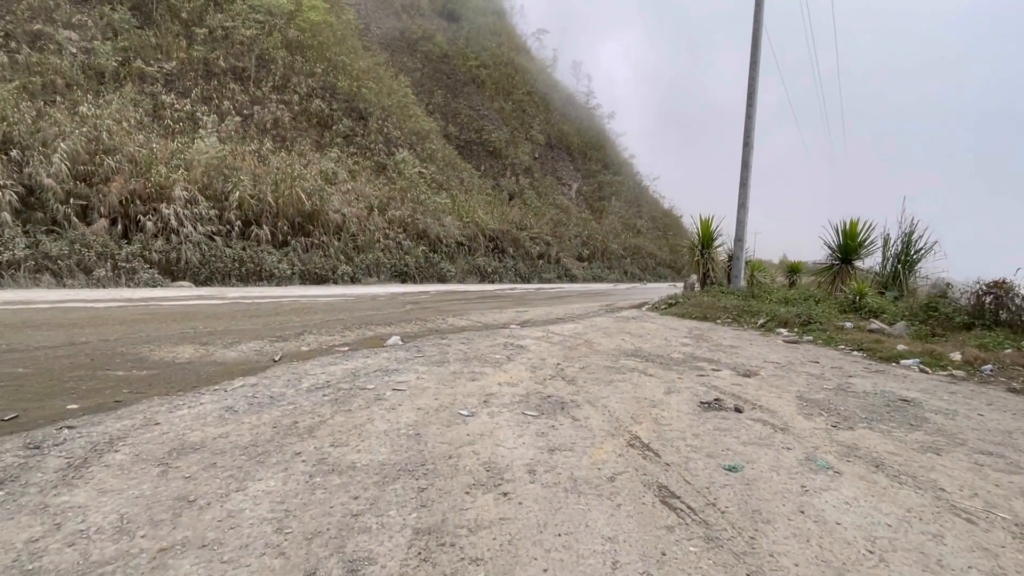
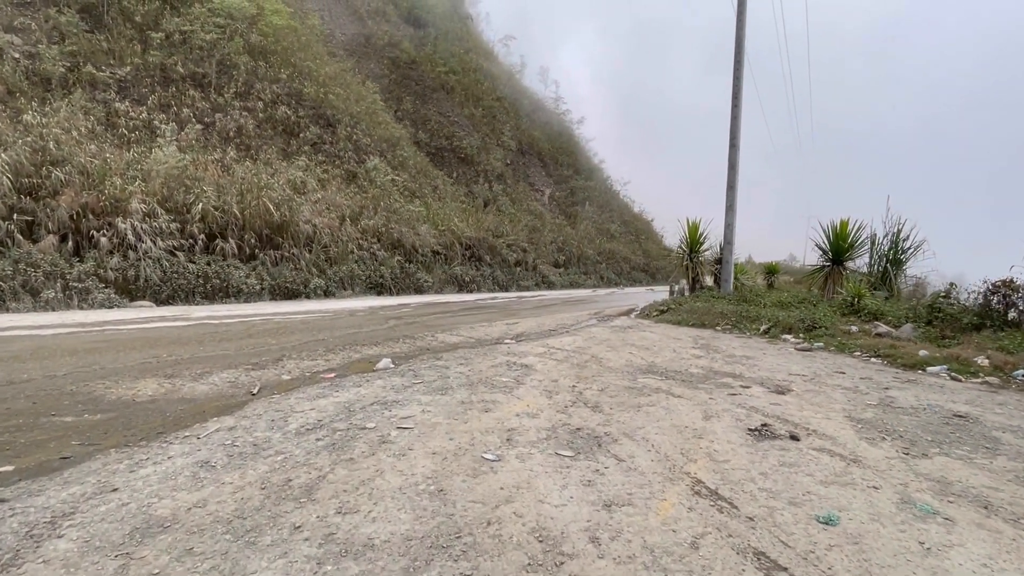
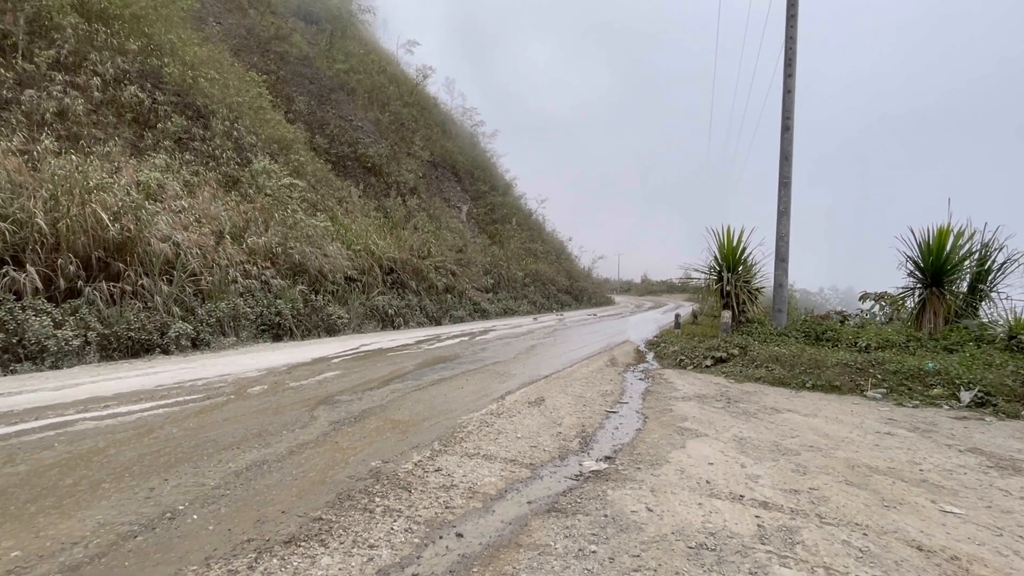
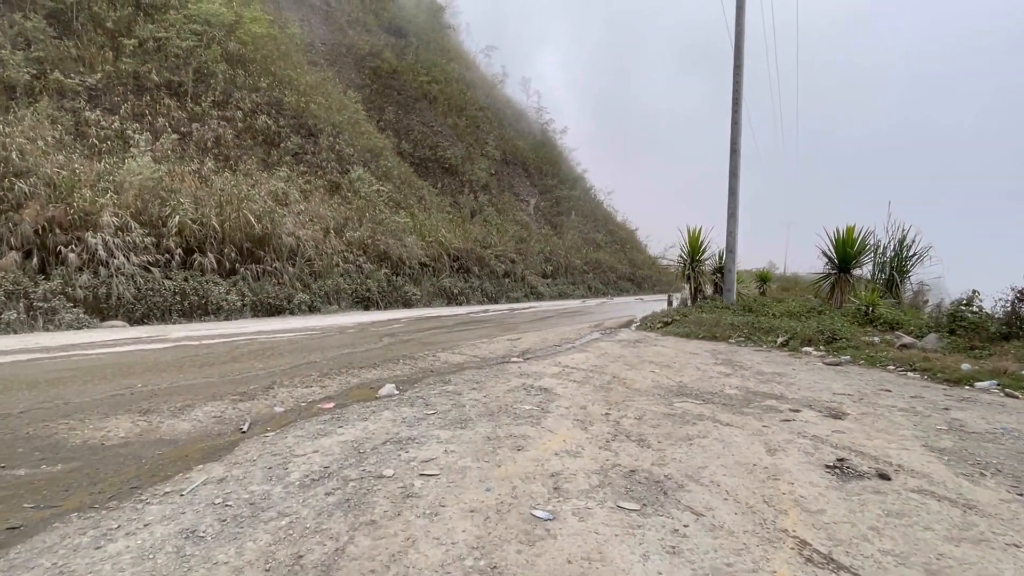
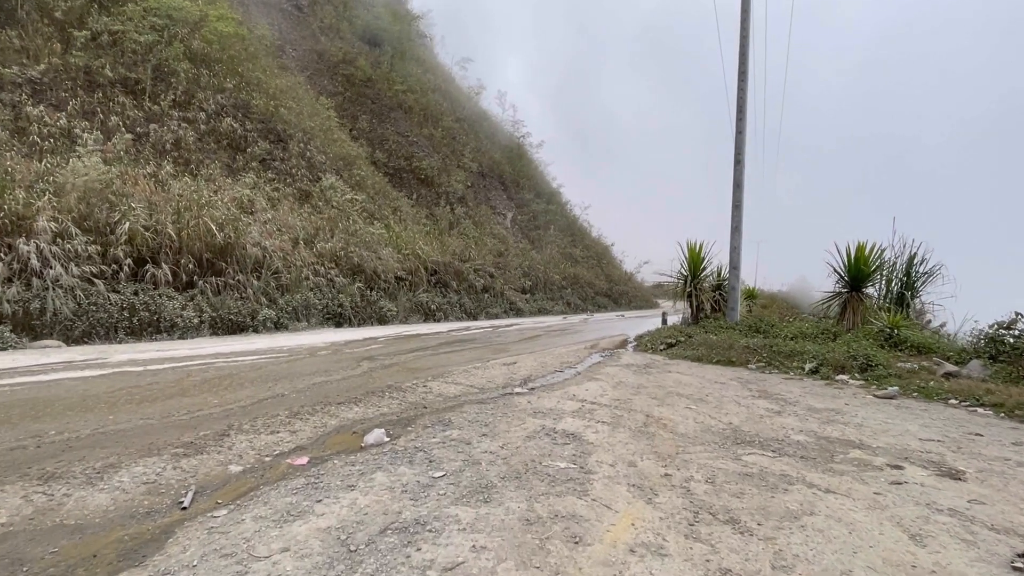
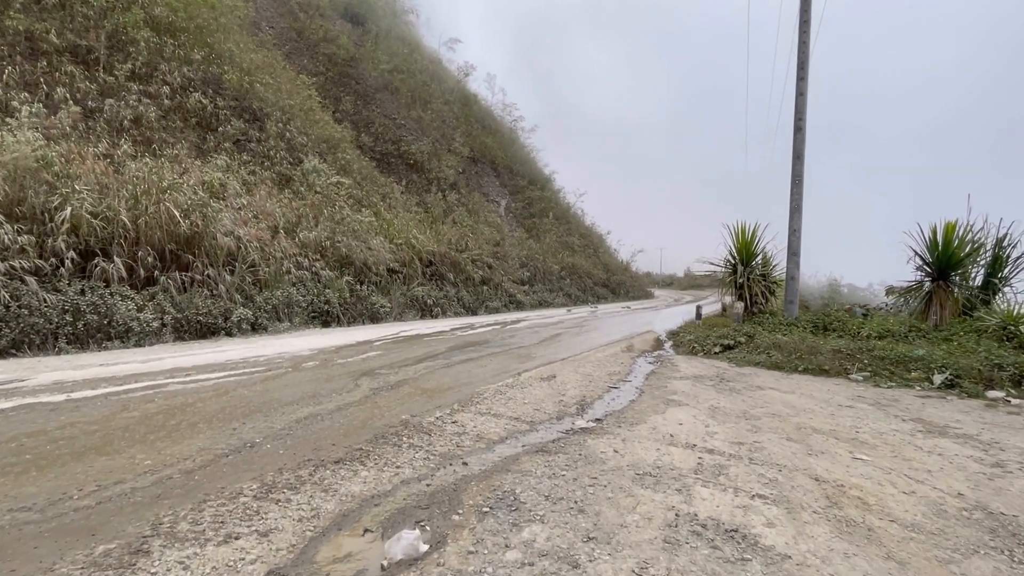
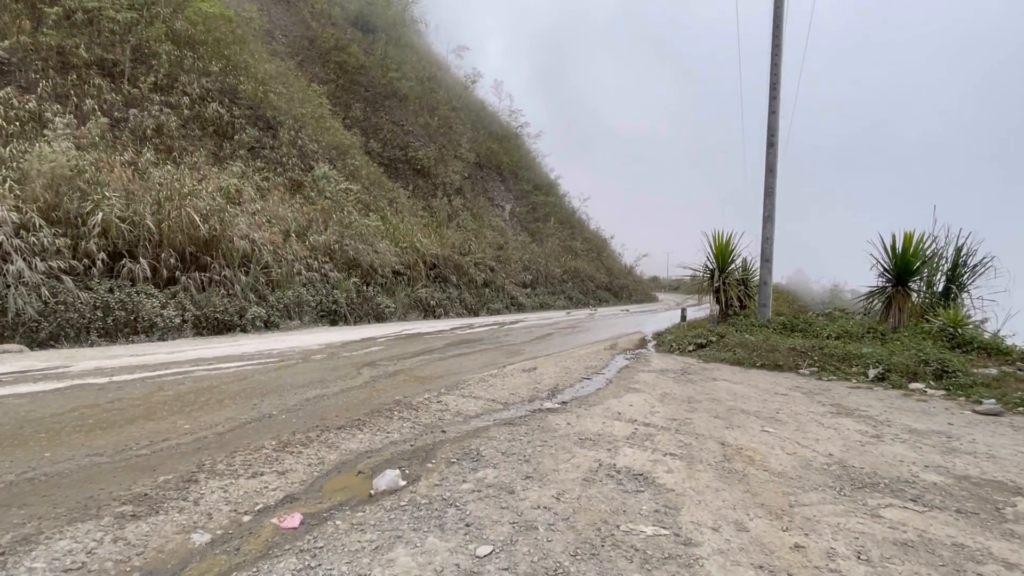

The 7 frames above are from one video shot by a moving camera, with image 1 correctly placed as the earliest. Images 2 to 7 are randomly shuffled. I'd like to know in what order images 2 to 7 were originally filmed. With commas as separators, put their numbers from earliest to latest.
2, 4, 5, 7, 6, 3
